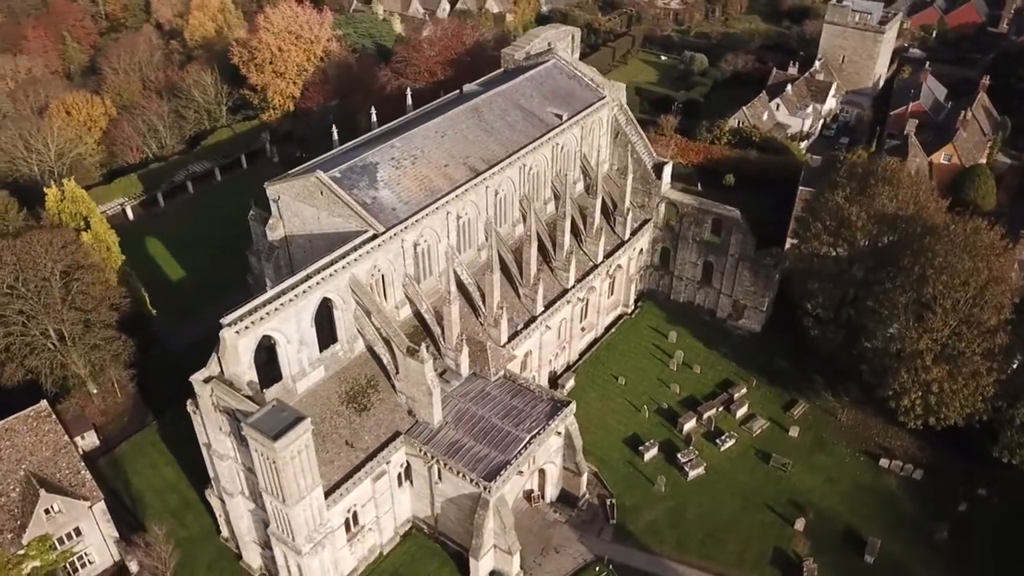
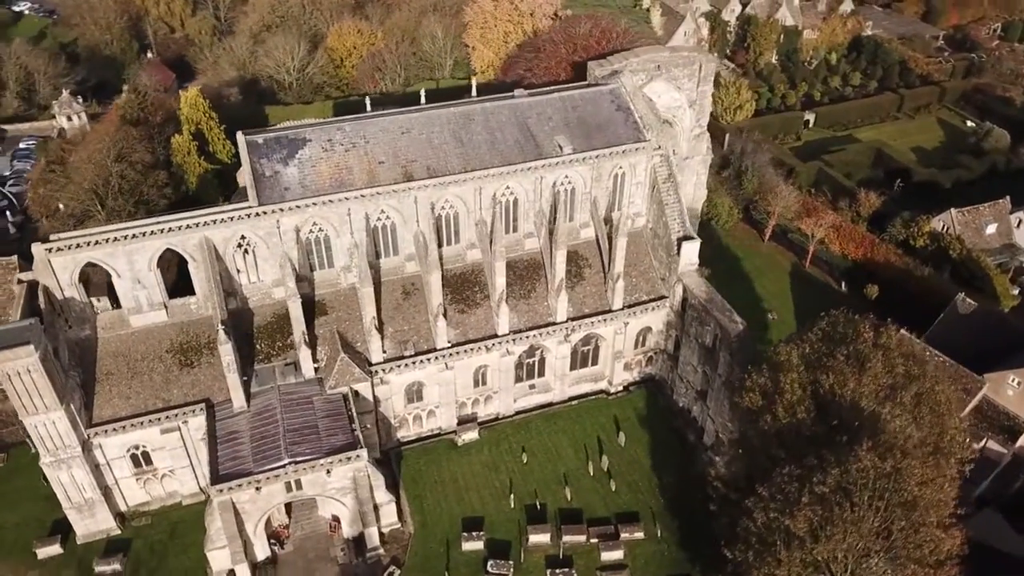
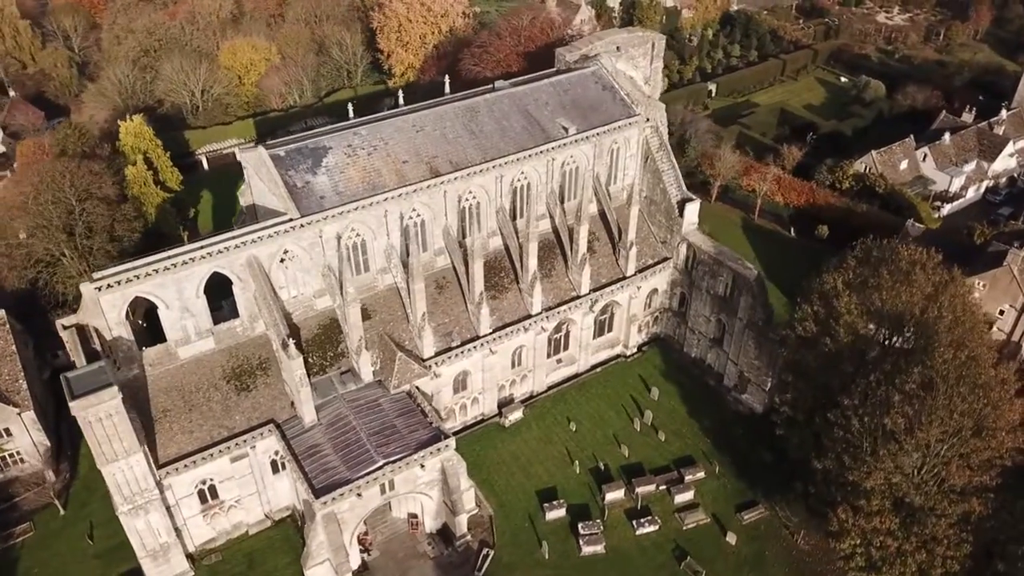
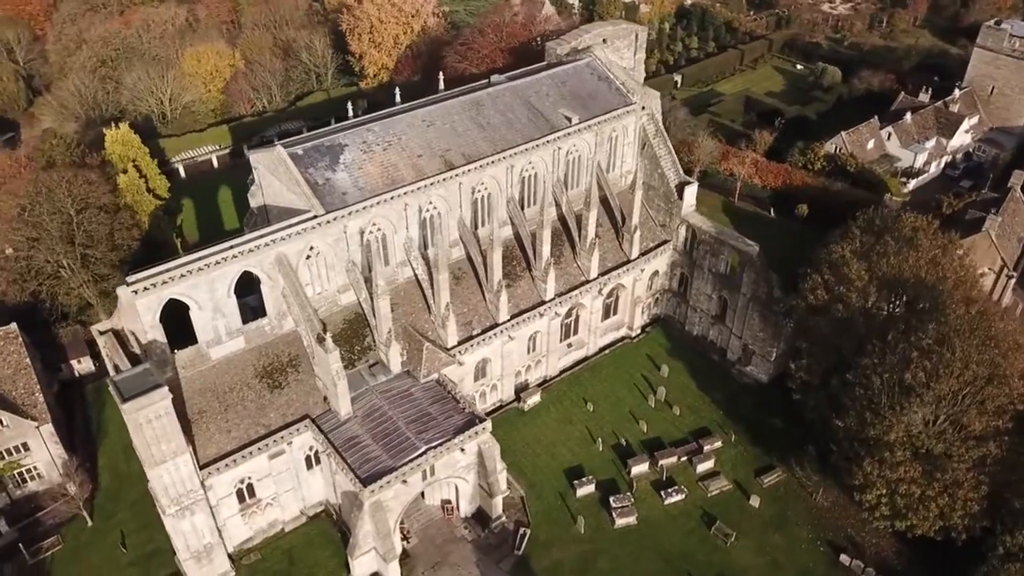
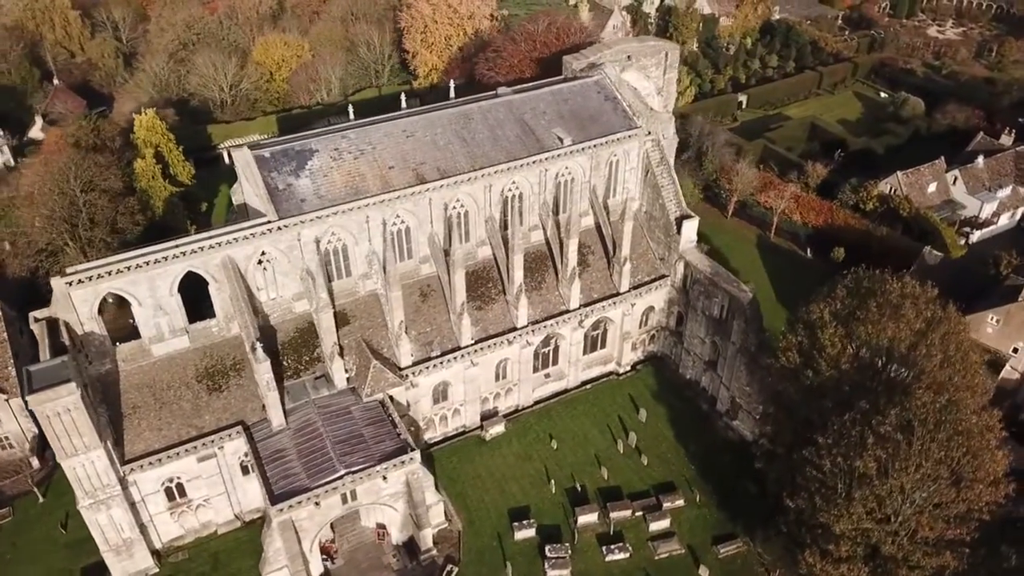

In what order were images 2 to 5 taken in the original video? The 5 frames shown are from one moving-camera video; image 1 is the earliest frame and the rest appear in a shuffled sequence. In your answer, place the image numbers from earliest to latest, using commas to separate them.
4, 3, 5, 2
